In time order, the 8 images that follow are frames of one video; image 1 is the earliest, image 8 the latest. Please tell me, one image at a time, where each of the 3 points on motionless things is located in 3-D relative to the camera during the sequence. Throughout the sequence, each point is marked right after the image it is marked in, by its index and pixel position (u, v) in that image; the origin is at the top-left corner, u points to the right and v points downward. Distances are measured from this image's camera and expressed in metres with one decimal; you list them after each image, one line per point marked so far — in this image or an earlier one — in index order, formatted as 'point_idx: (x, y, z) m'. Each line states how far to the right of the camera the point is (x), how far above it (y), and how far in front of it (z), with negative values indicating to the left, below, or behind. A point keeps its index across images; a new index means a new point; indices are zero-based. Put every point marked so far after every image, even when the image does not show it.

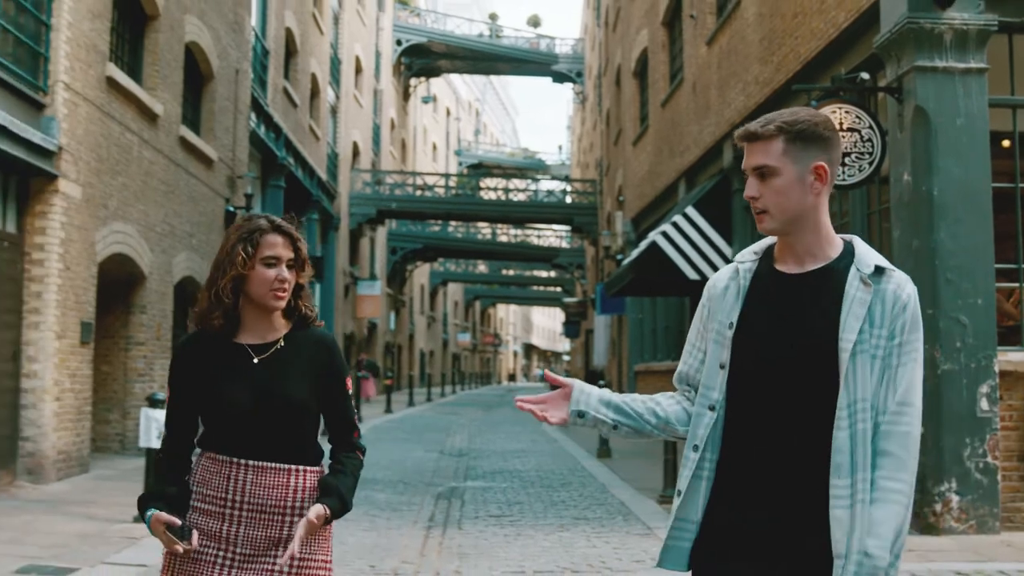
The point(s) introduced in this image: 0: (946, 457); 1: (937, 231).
0: (+3.2, -1.3, +7.2) m
1: (+3.2, +0.4, +7.4) m
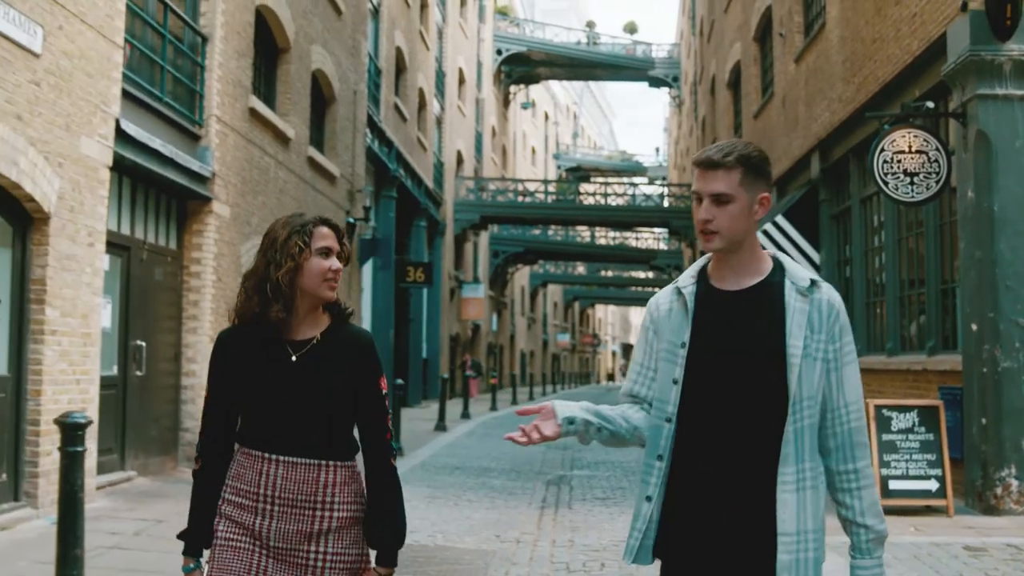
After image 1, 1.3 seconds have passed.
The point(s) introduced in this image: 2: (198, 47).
0: (+4.1, -1.3, +8.0) m
1: (+4.1, +0.4, +8.1) m
2: (-3.5, +2.7, +10.8) m
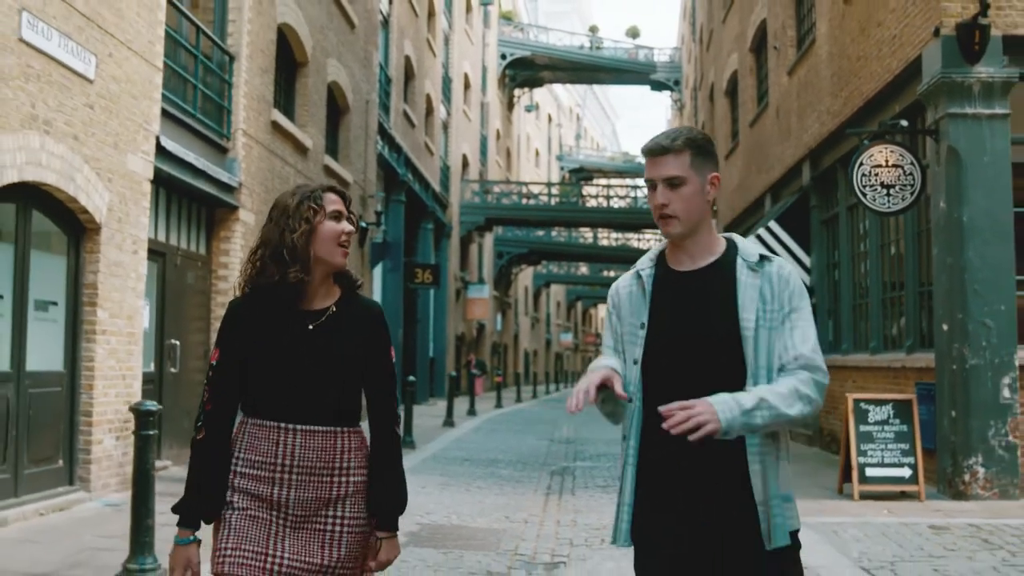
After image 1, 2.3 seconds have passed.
0: (+4.2, -1.3, +8.7) m
1: (+4.2, +0.3, +8.9) m
2: (-3.4, +2.7, +11.6) m
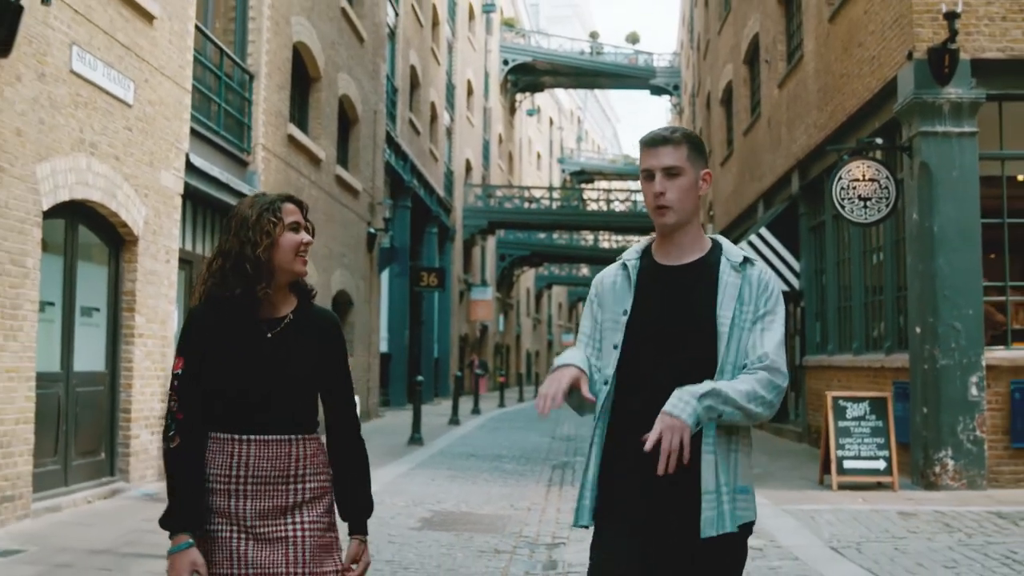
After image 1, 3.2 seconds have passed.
0: (+4.2, -1.4, +9.4) m
1: (+4.2, +0.3, +9.6) m
2: (-3.4, +2.6, +12.3) m
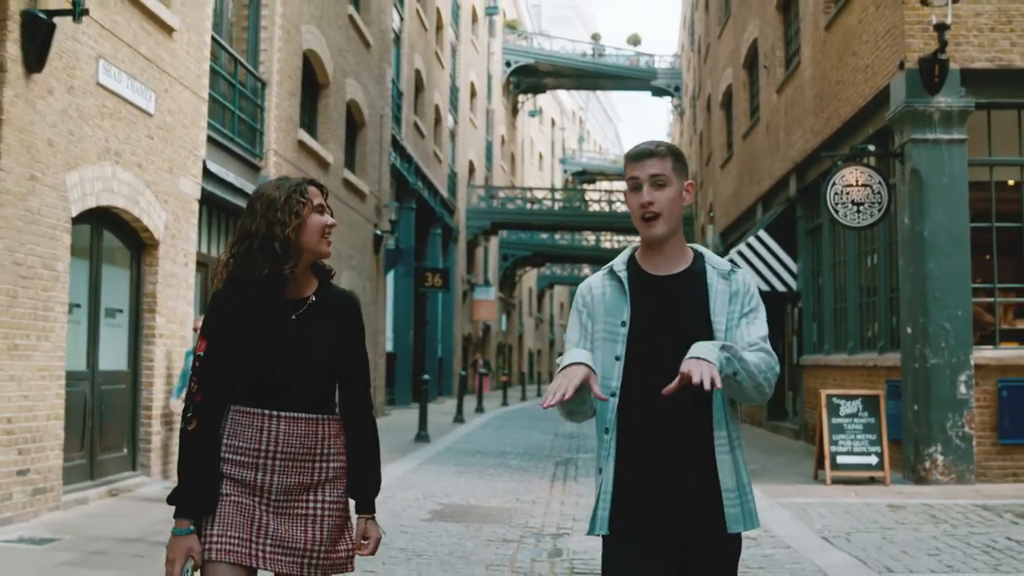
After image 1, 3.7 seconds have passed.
0: (+4.3, -1.4, +9.7) m
1: (+4.3, +0.3, +9.9) m
2: (-3.3, +2.6, +12.6) m
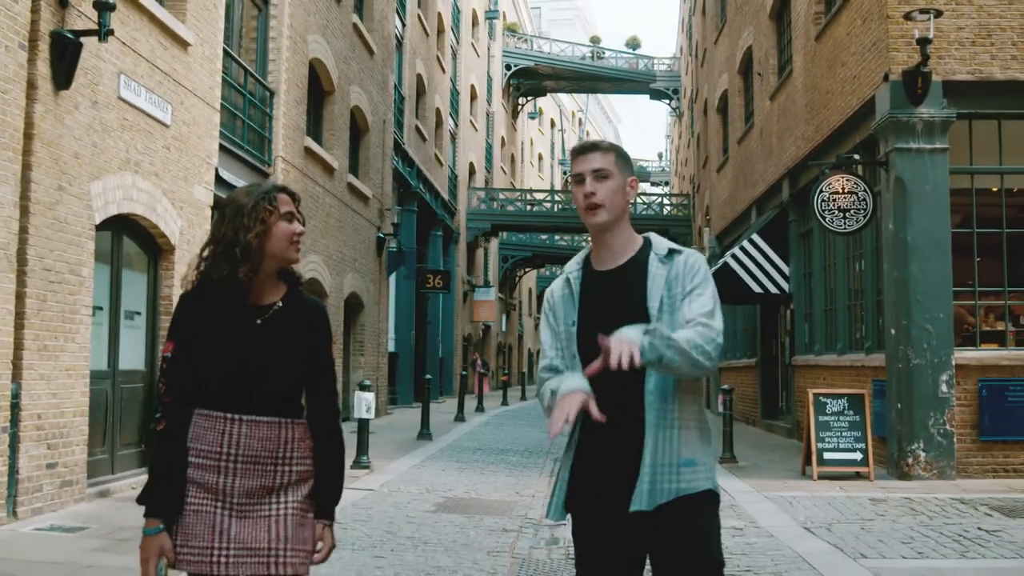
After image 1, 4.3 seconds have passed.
0: (+4.3, -1.5, +10.2) m
1: (+4.3, +0.2, +10.3) m
2: (-3.3, +2.5, +13.1) m
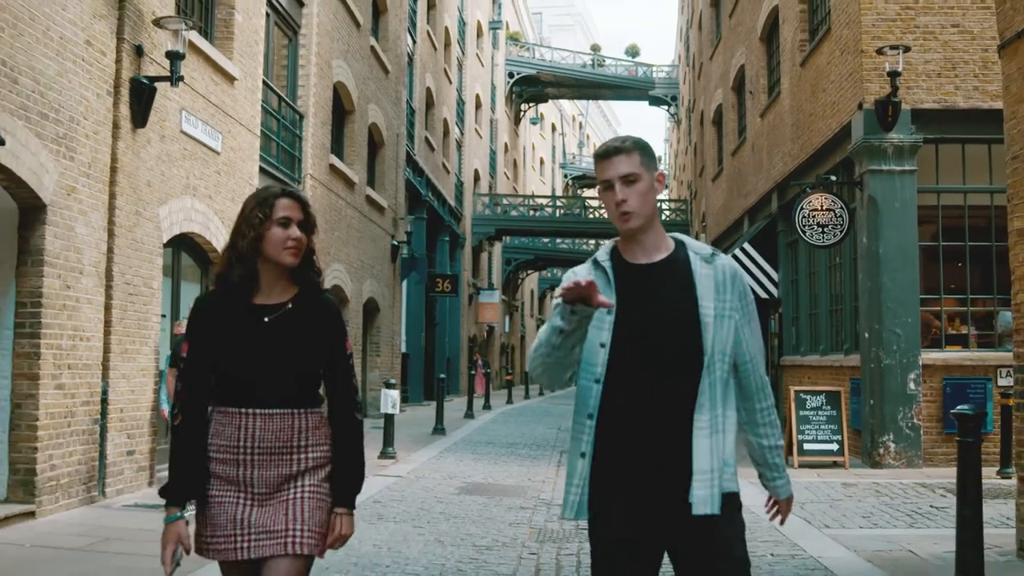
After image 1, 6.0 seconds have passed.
0: (+4.4, -1.5, +11.3) m
1: (+4.4, +0.1, +11.5) m
2: (-3.2, +2.4, +14.2) m
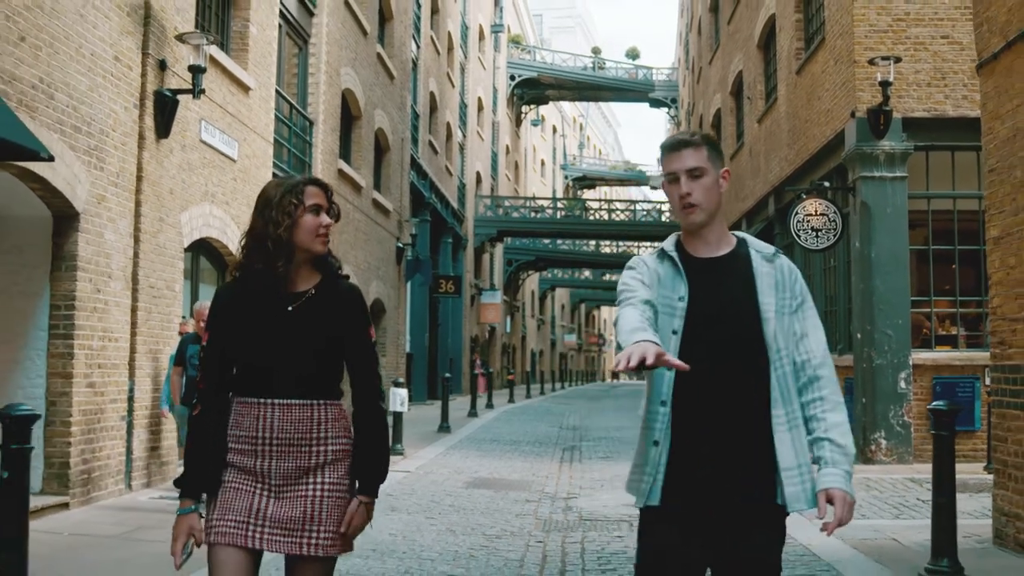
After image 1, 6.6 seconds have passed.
0: (+4.4, -1.6, +11.7) m
1: (+4.5, +0.1, +11.9) m
2: (-3.1, +2.4, +14.6) m
